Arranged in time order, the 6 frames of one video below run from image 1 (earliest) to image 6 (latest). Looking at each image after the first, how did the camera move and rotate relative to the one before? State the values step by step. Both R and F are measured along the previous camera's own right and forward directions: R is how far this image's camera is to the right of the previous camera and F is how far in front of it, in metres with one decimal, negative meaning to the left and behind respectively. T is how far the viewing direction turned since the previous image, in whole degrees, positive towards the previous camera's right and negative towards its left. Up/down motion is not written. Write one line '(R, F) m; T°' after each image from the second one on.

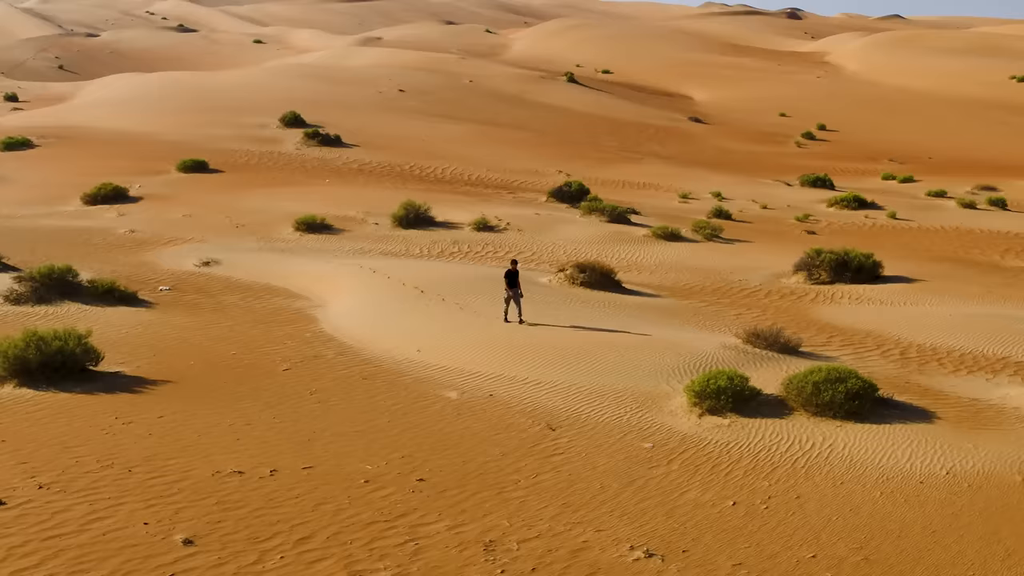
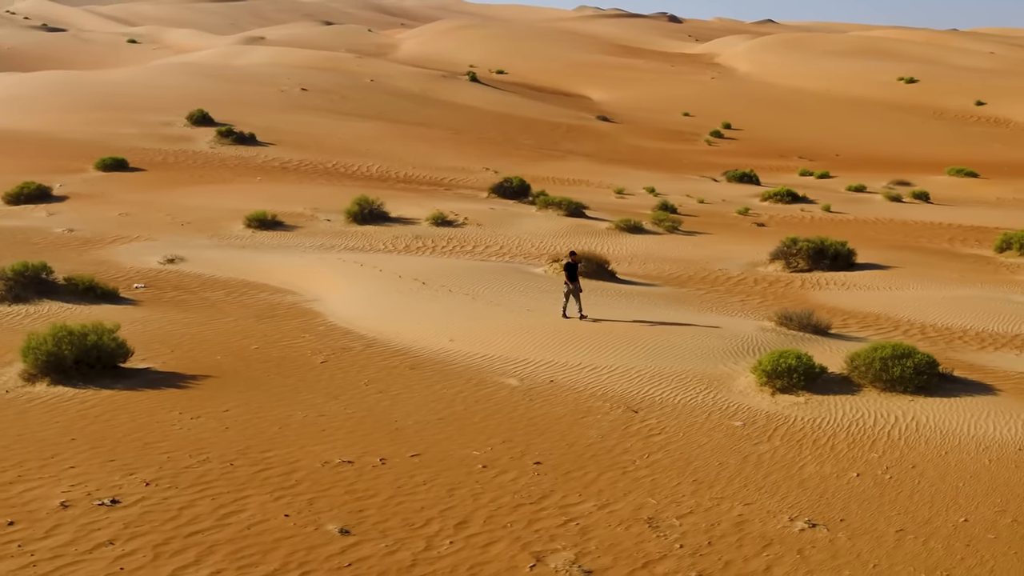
(-1.8, +0.2) m; +6°
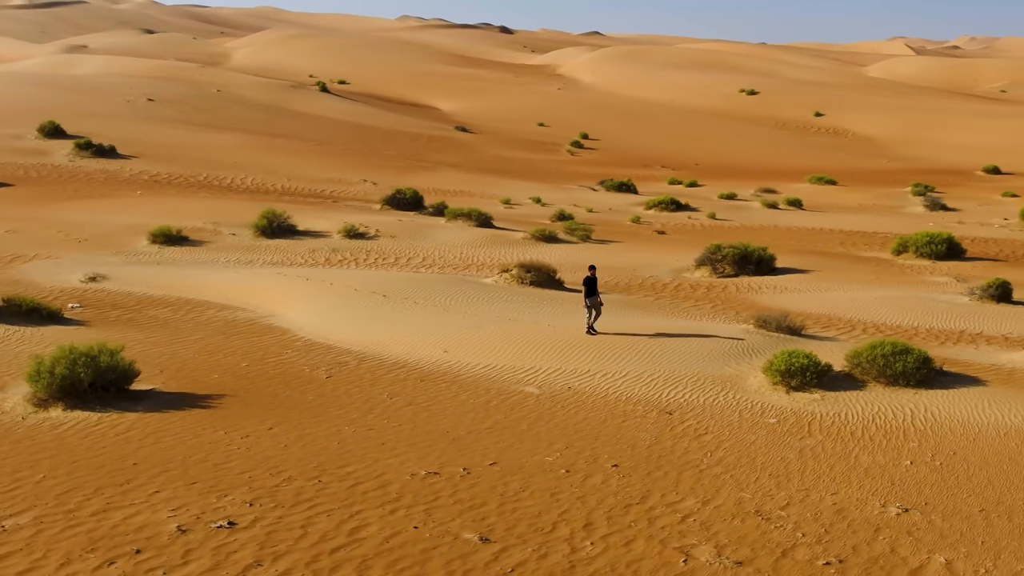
(-1.9, -0.1) m; +8°
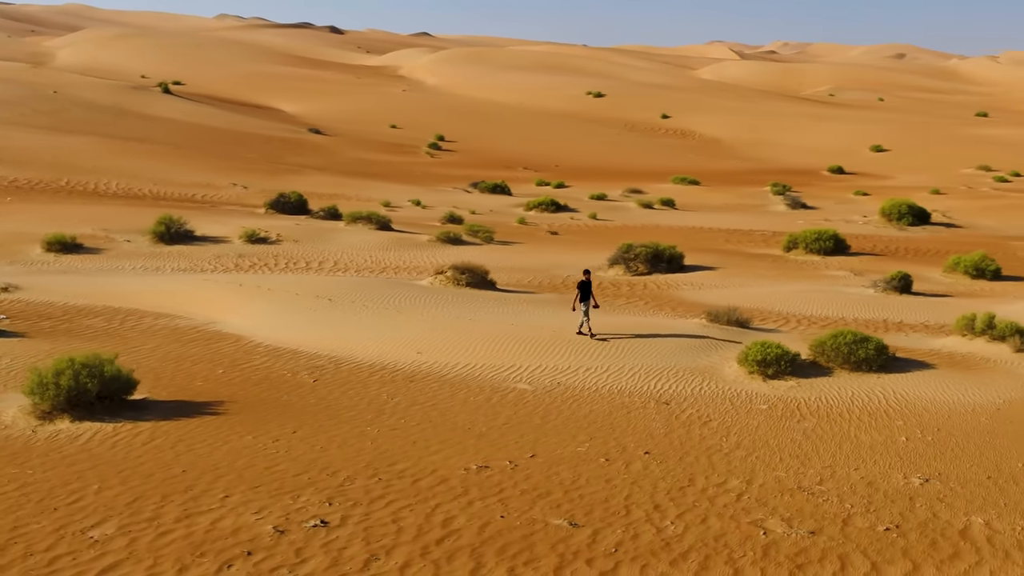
(-1.7, -0.3) m; +8°
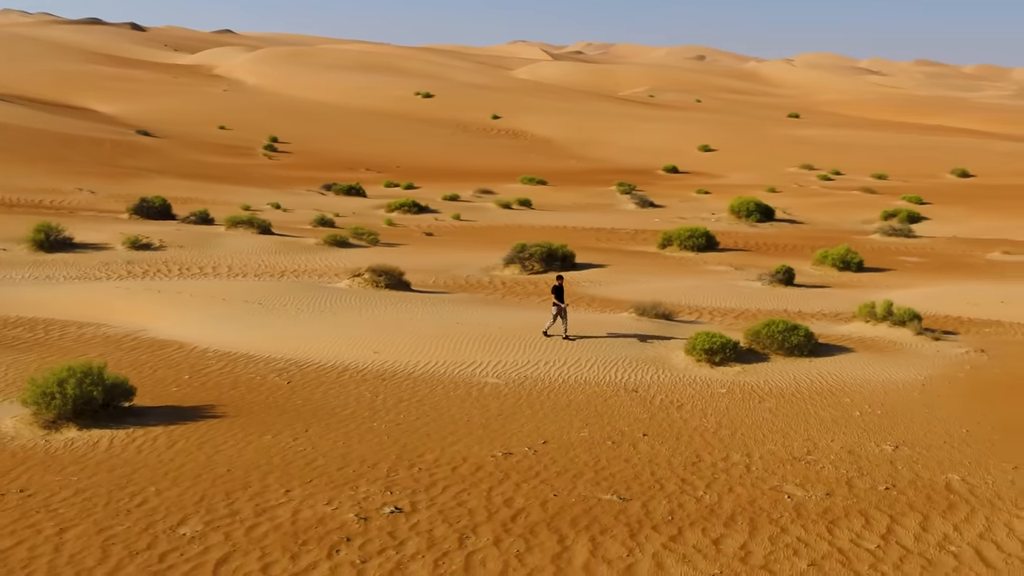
(-1.8, -0.7) m; +9°
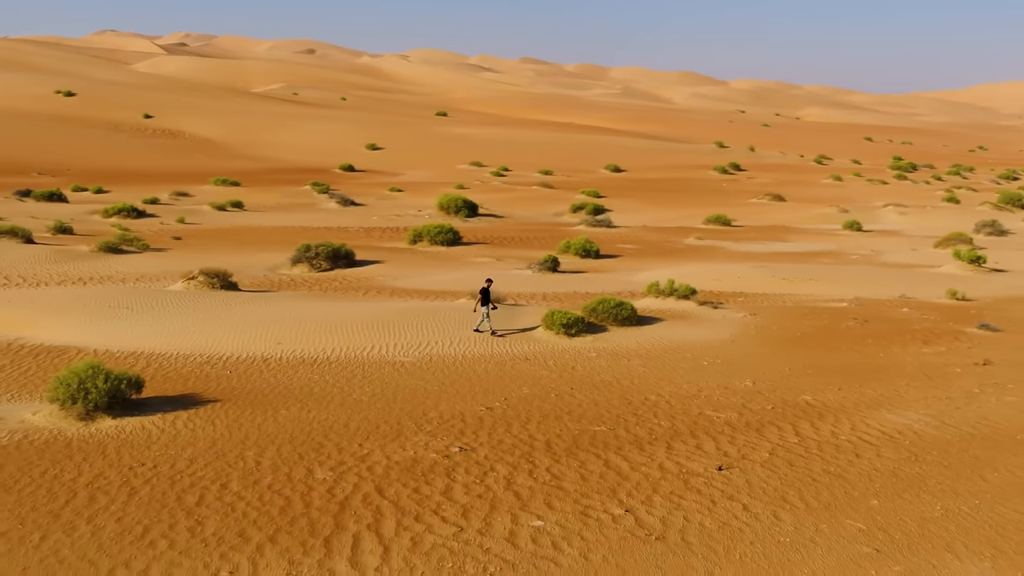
(-3.8, -2.3) m; +18°
